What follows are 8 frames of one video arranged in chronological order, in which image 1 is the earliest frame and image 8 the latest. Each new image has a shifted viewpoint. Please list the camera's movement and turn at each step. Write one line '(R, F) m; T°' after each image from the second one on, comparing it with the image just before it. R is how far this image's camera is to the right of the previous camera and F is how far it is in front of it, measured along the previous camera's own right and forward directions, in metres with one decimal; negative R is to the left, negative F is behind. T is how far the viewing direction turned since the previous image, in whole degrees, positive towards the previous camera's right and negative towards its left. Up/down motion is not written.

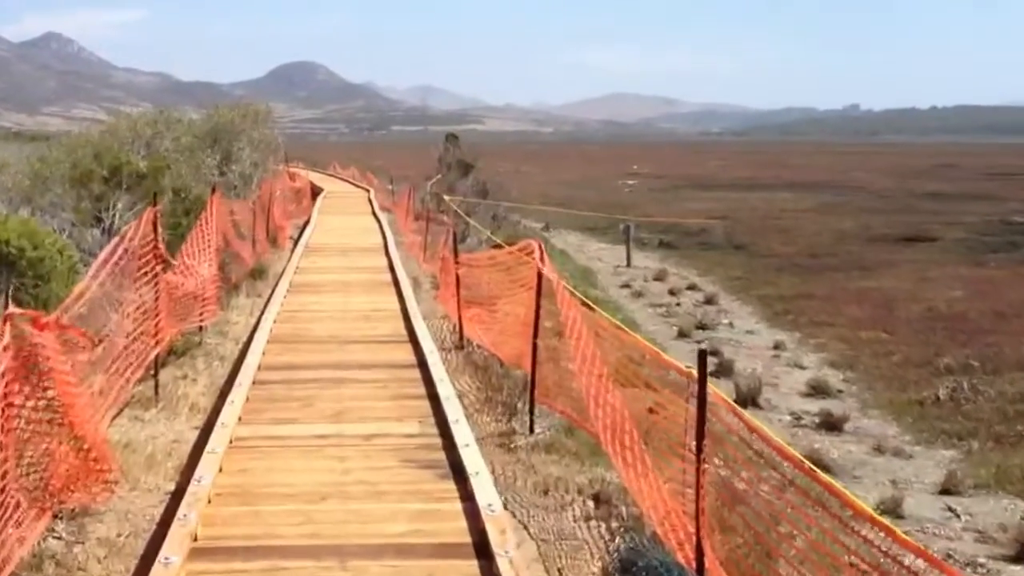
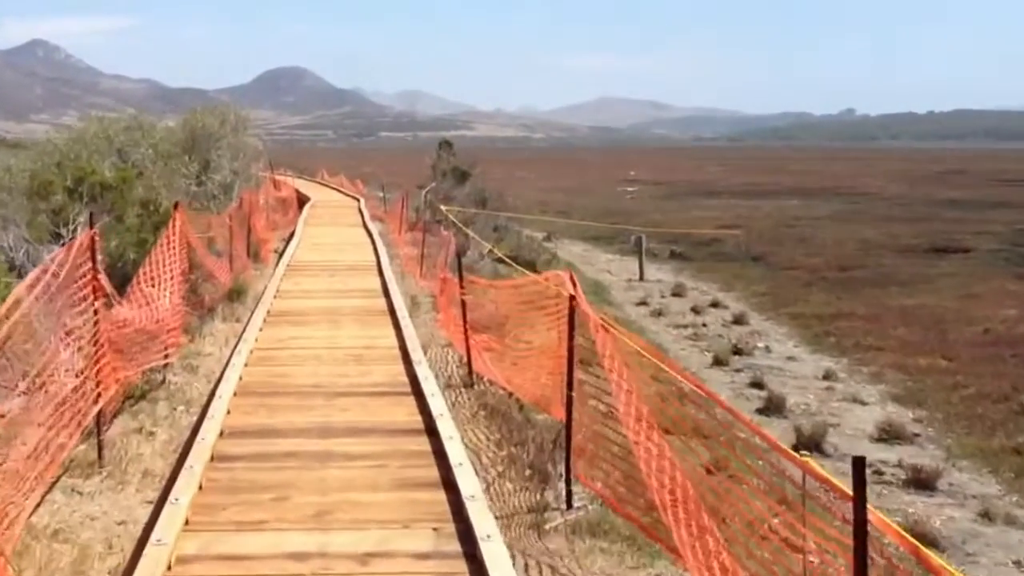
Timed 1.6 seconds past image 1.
(-0.2, +2.1) m; 0°
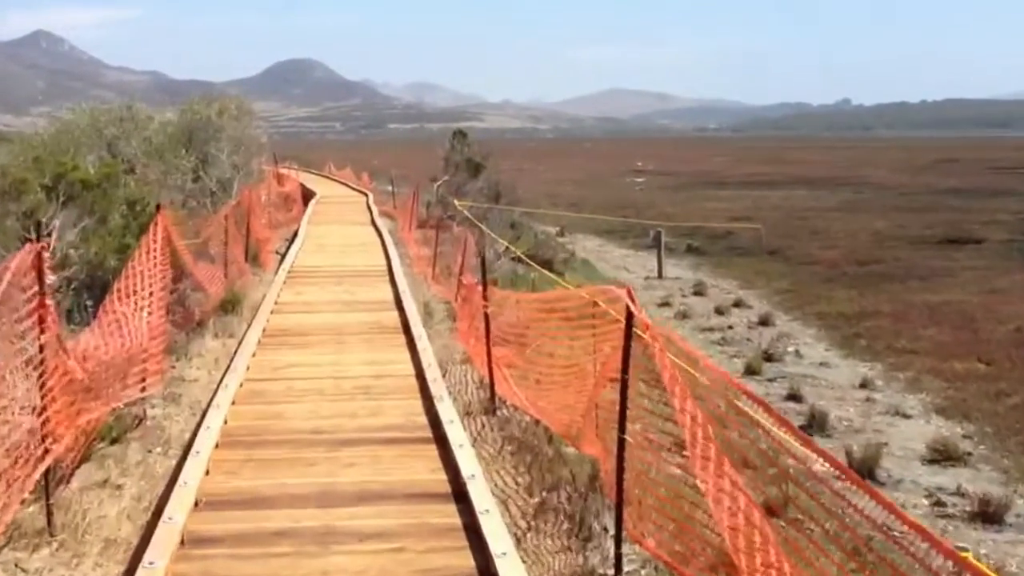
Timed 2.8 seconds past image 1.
(-0.1, +1.0) m; 0°
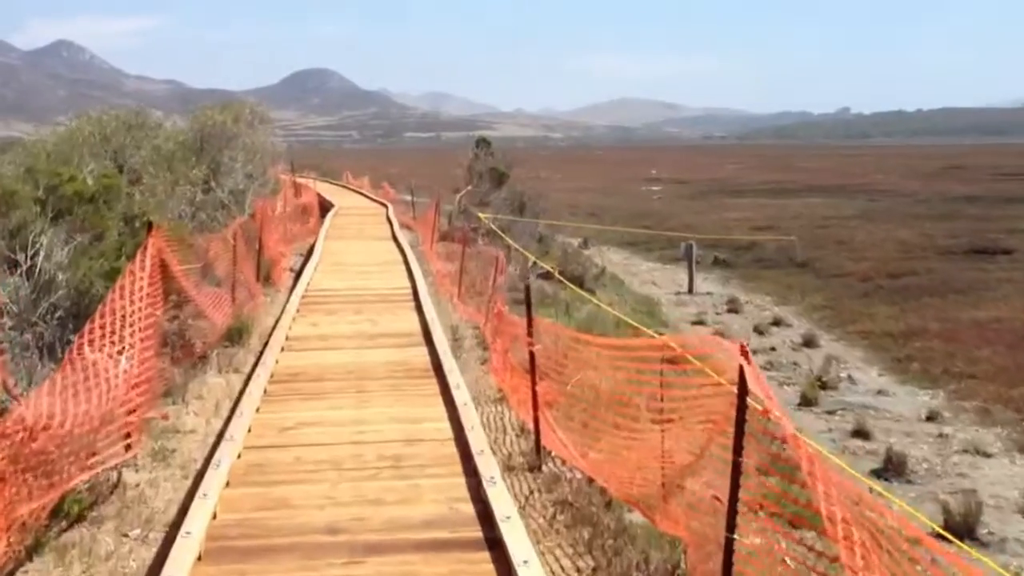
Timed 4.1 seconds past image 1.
(-0.2, +1.3) m; 0°
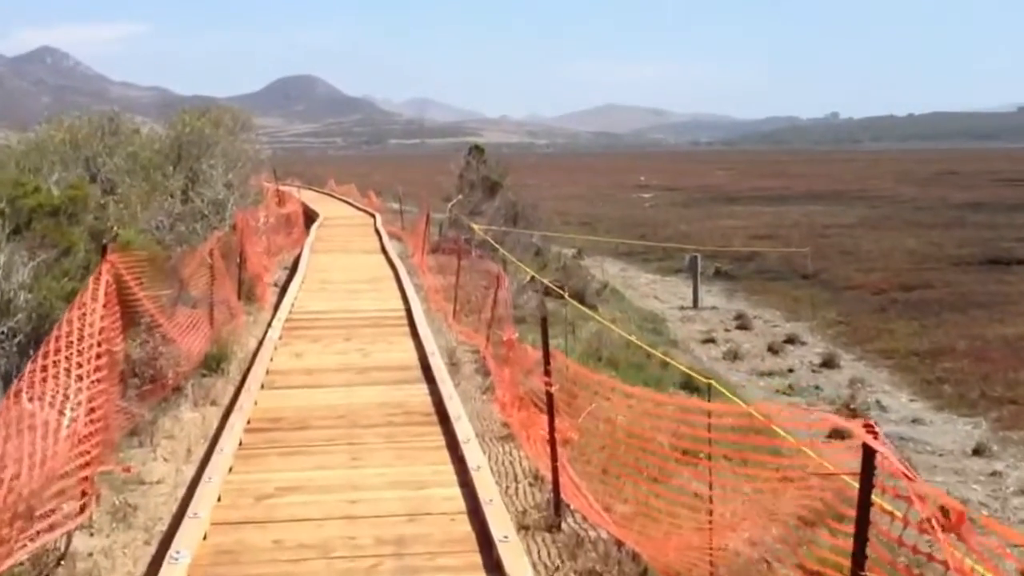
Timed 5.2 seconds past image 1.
(-0.1, +1.2) m; +1°
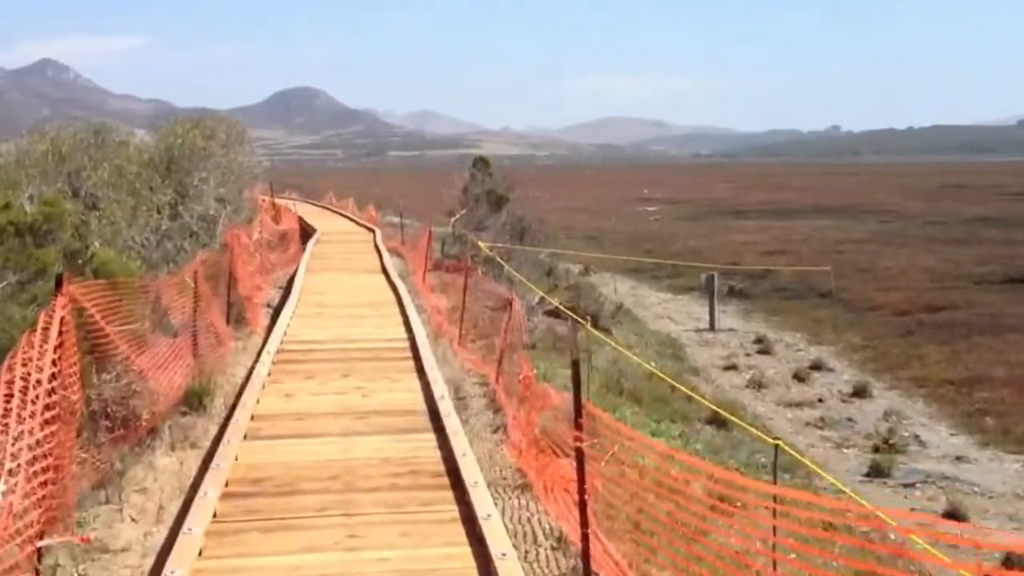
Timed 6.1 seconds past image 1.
(-0.1, +1.1) m; 0°
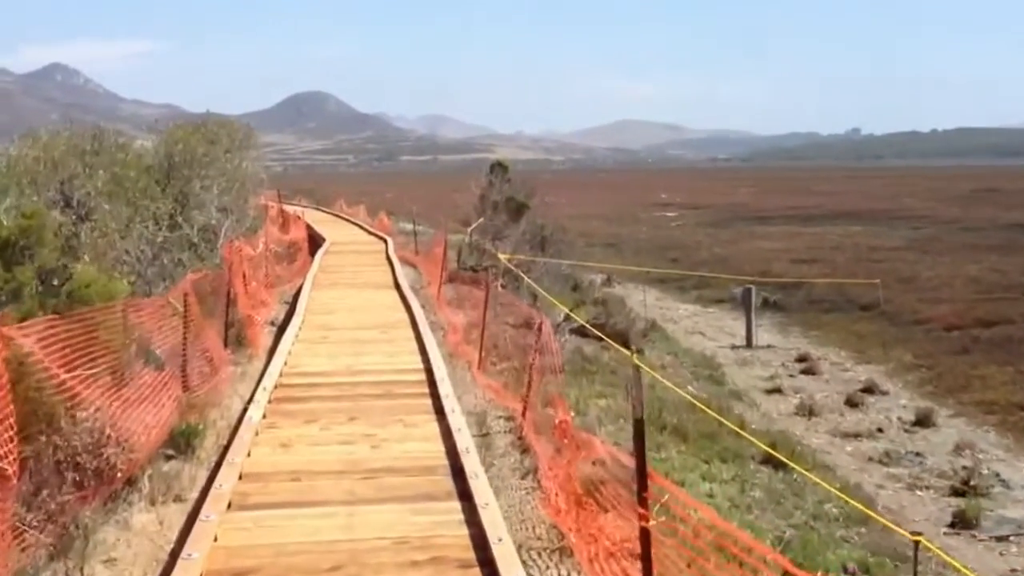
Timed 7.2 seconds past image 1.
(-0.1, +1.5) m; -1°
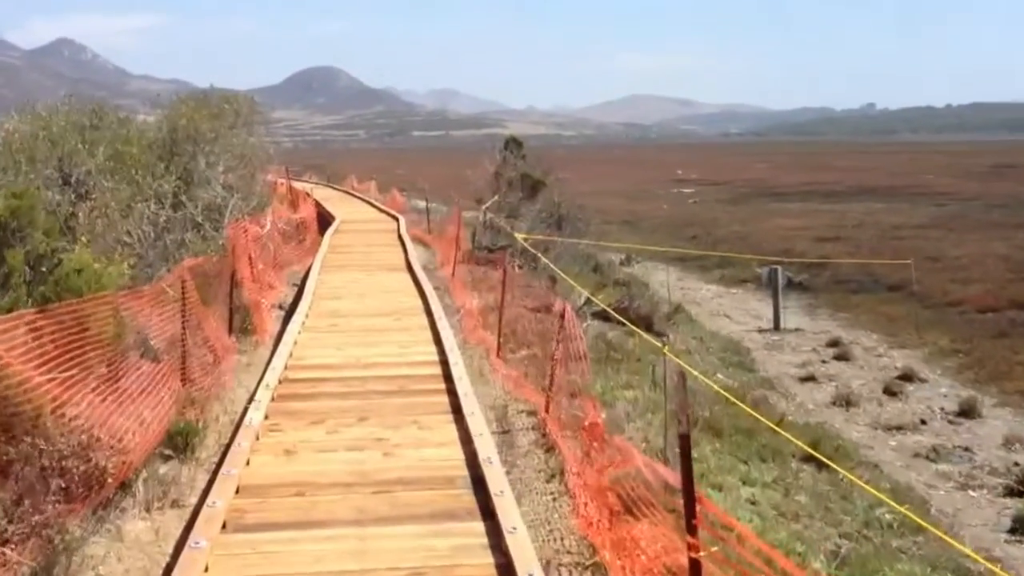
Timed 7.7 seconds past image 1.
(-0.1, +0.8) m; 0°
